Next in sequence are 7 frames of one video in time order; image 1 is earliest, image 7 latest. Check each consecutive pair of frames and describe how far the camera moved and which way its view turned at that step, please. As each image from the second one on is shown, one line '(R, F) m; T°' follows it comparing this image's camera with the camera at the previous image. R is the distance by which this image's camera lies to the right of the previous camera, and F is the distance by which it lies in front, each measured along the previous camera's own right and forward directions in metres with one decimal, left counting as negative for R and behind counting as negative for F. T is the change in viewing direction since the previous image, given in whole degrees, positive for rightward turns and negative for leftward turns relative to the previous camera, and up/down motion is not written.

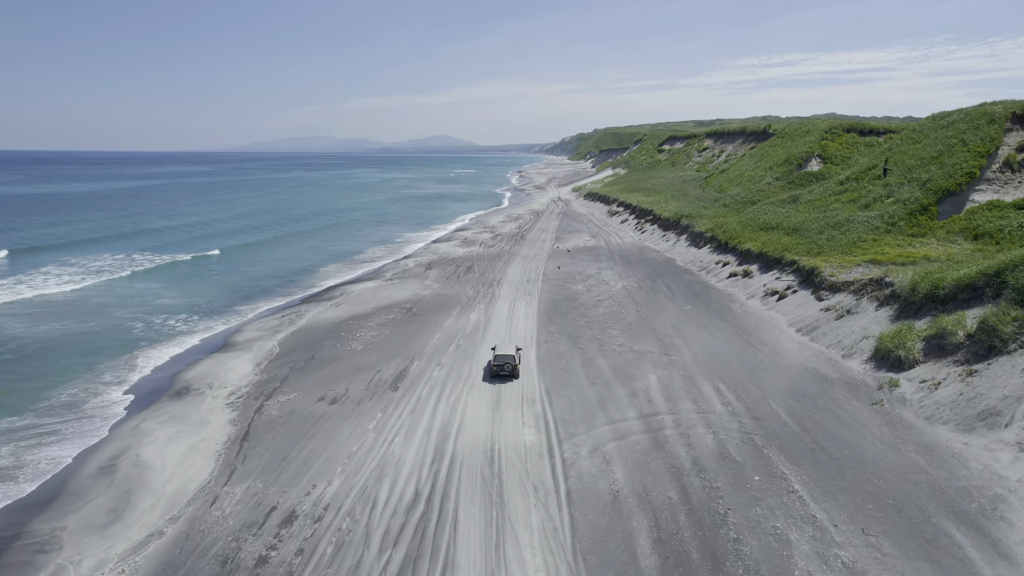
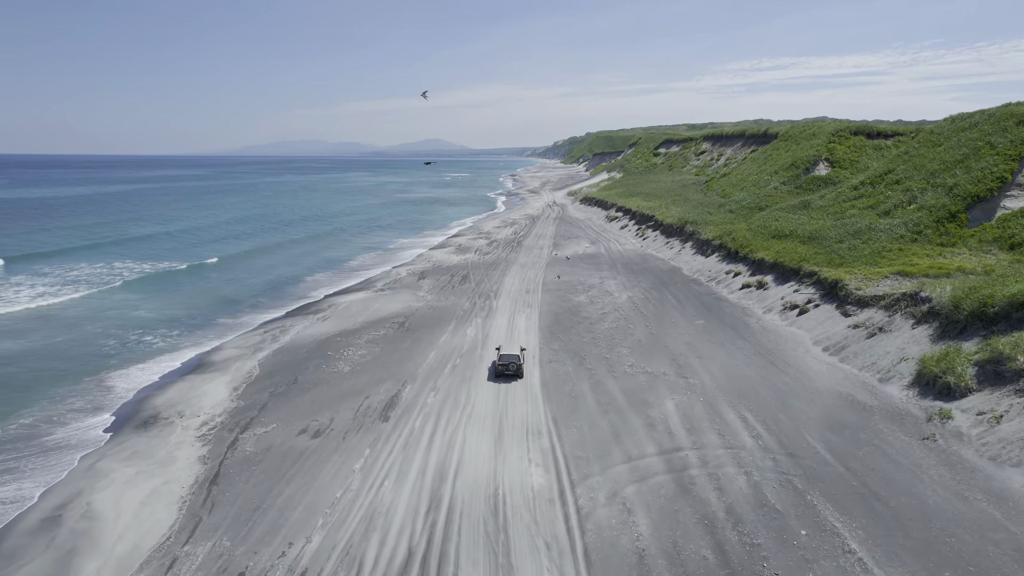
(-0.3, +1.9) m; +1°
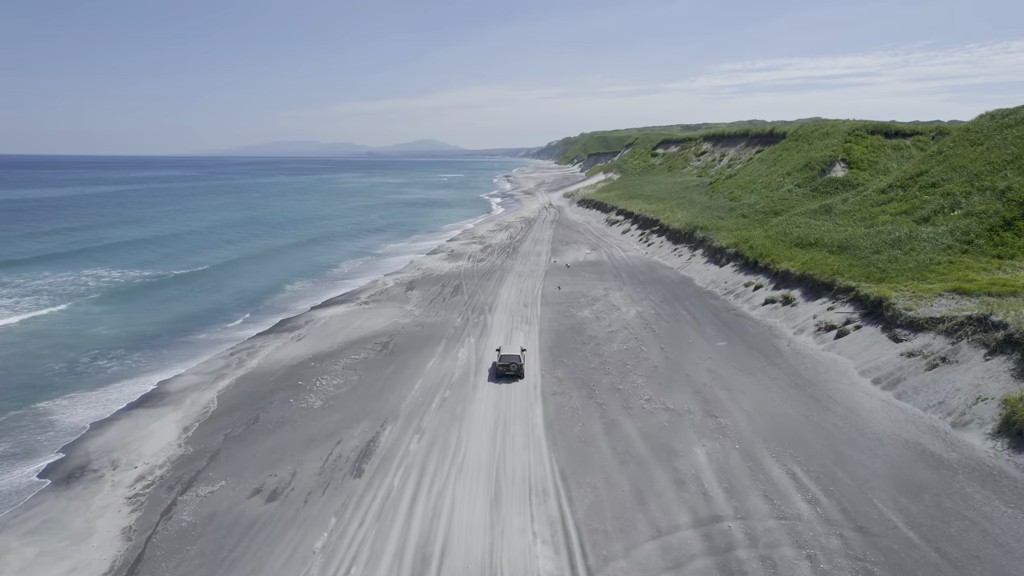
(-0.1, +3.0) m; 0°
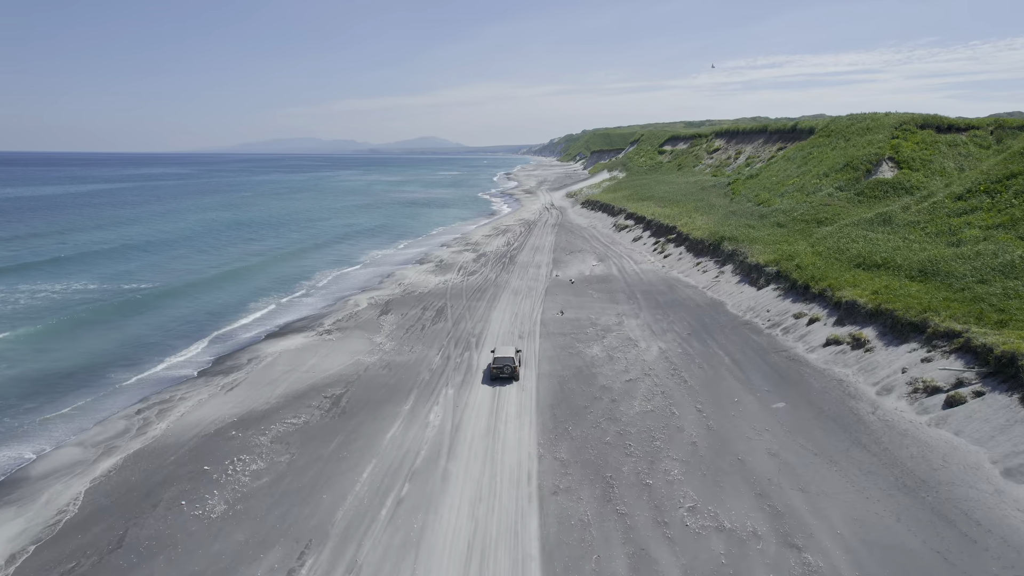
(+0.4, +5.8) m; 0°
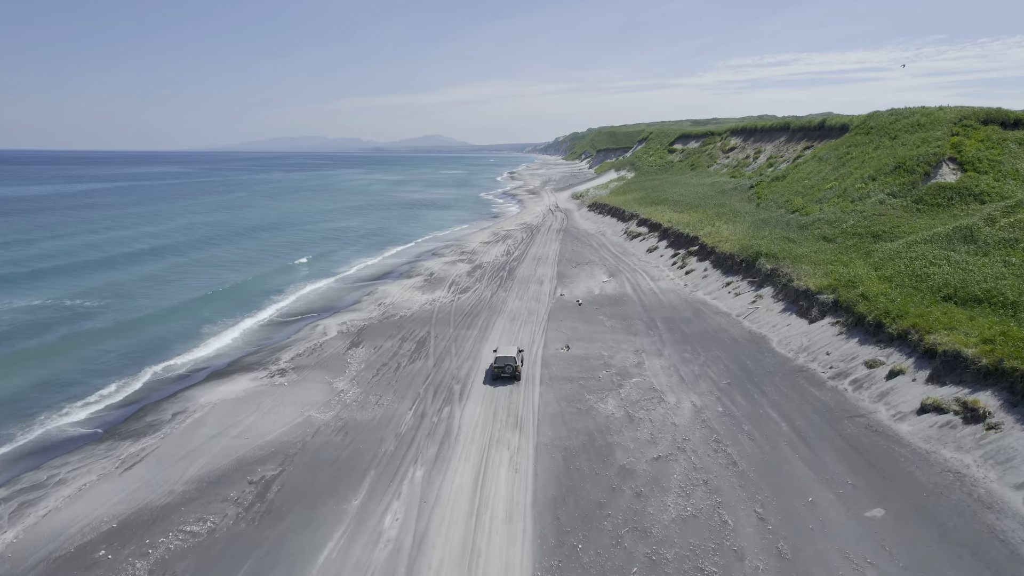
(+0.4, +5.1) m; 0°
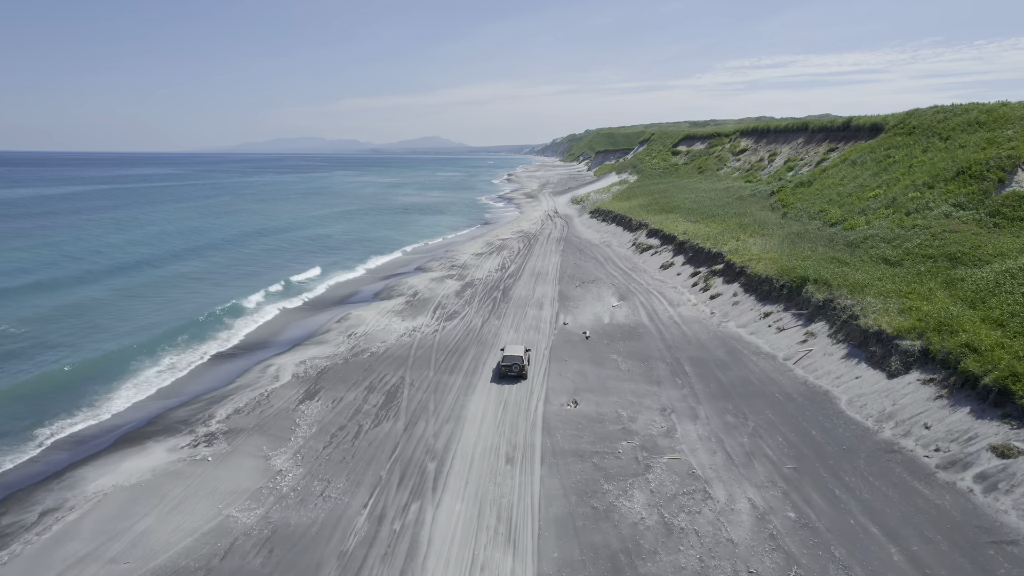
(+0.1, +5.0) m; 0°
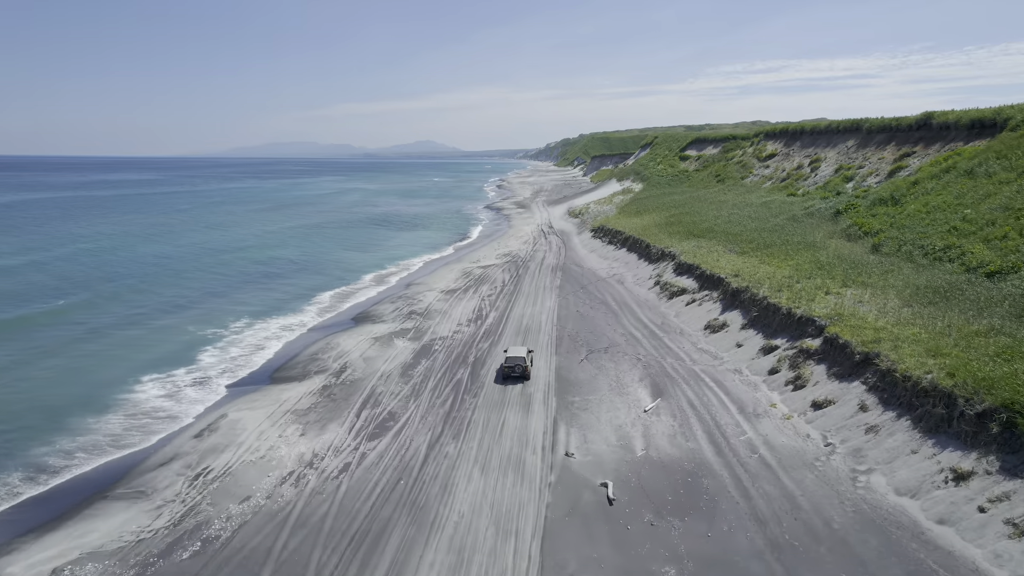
(+0.7, +11.9) m; 0°
